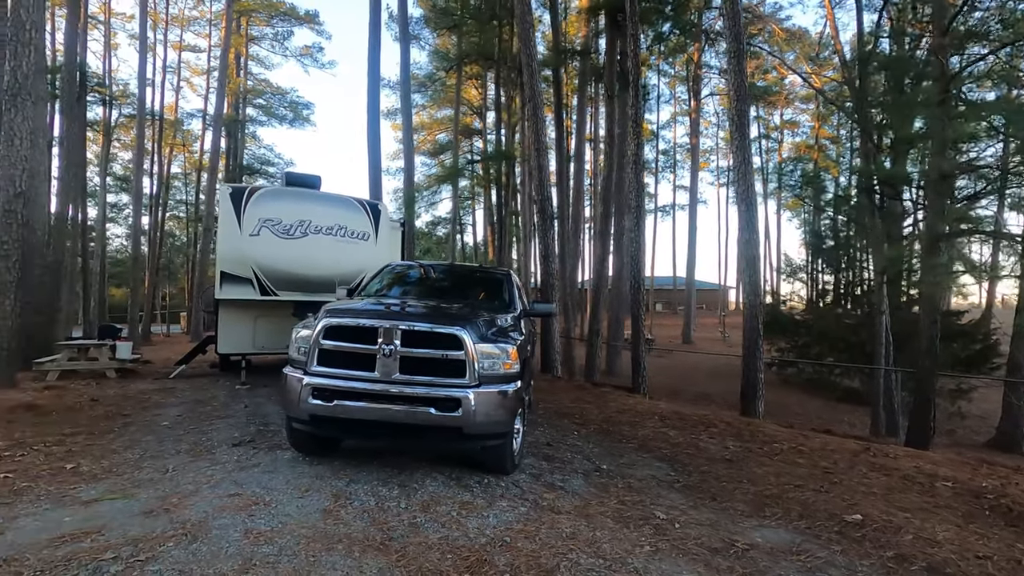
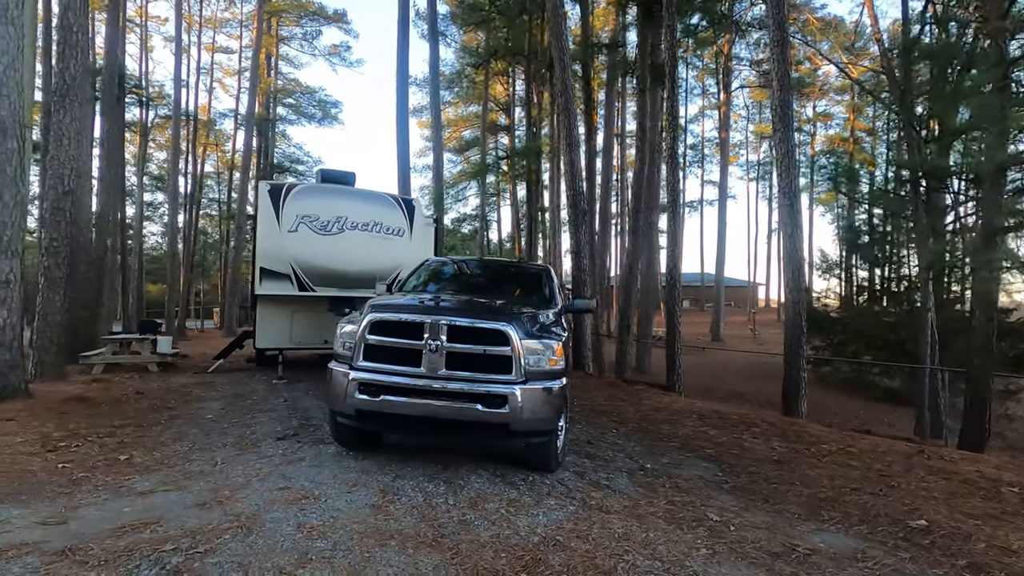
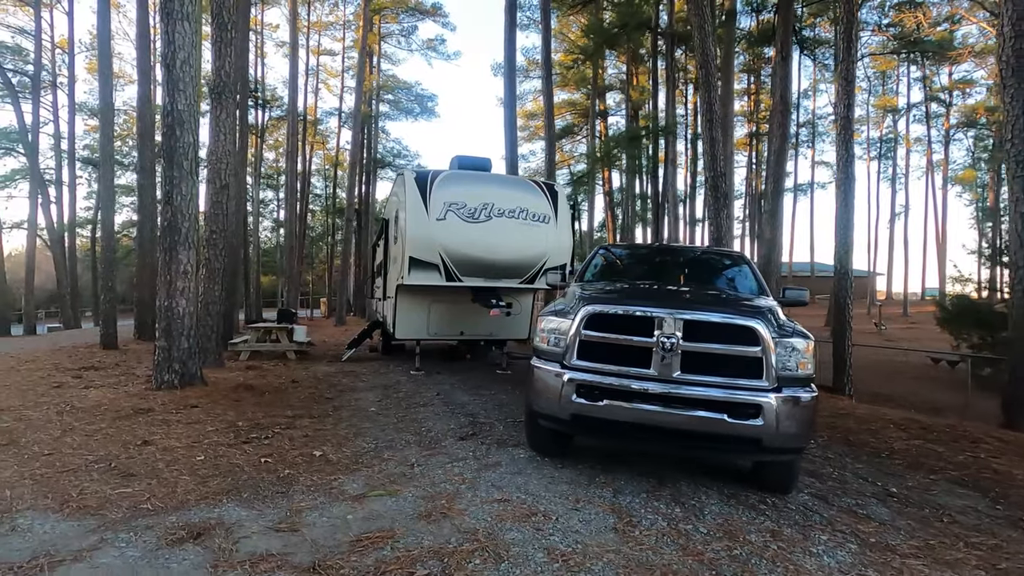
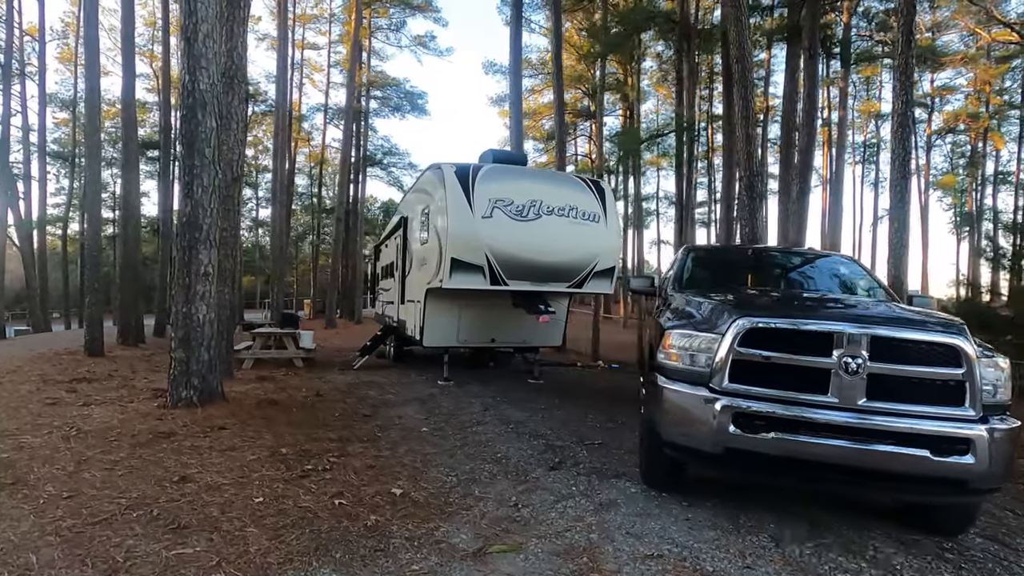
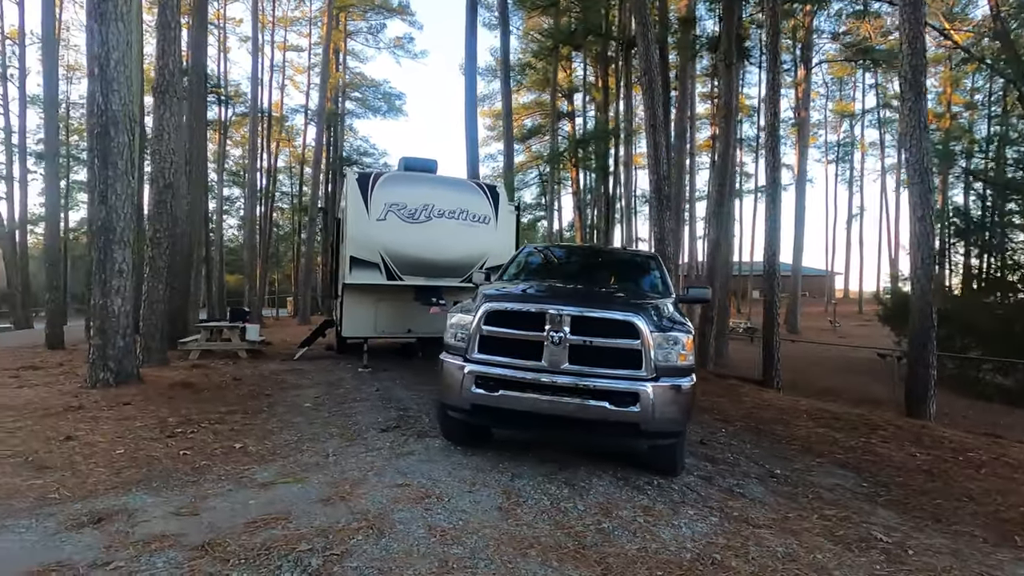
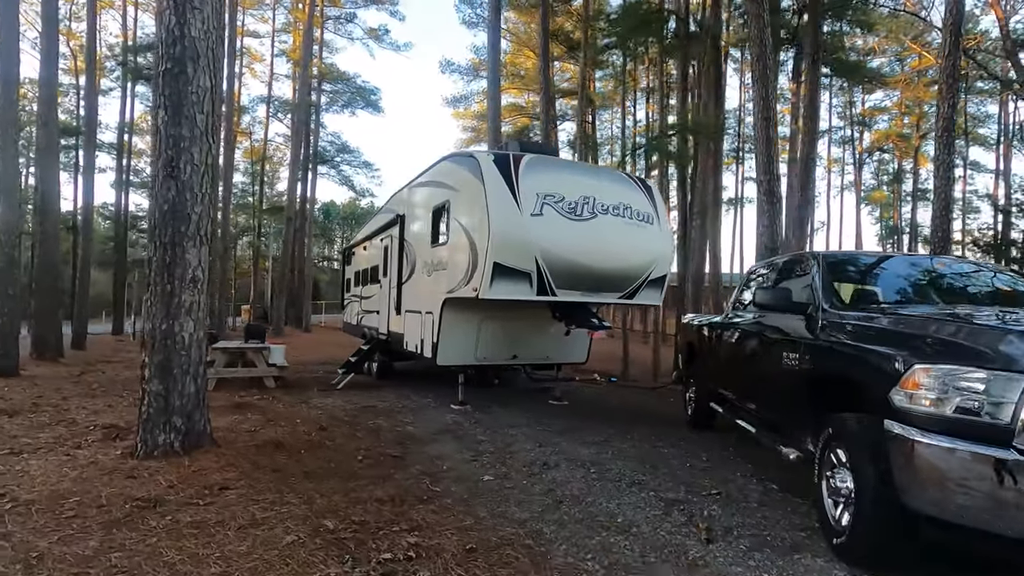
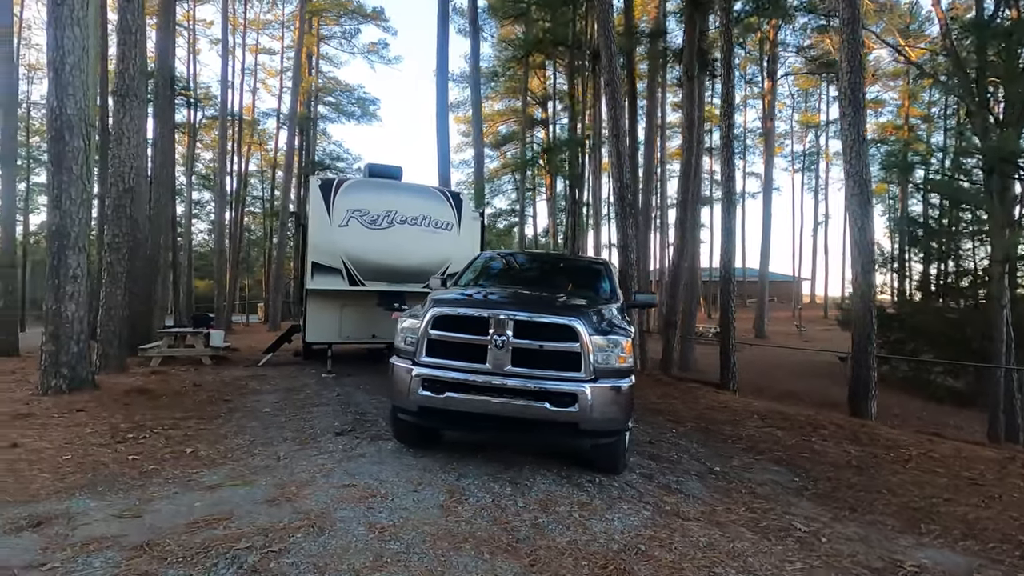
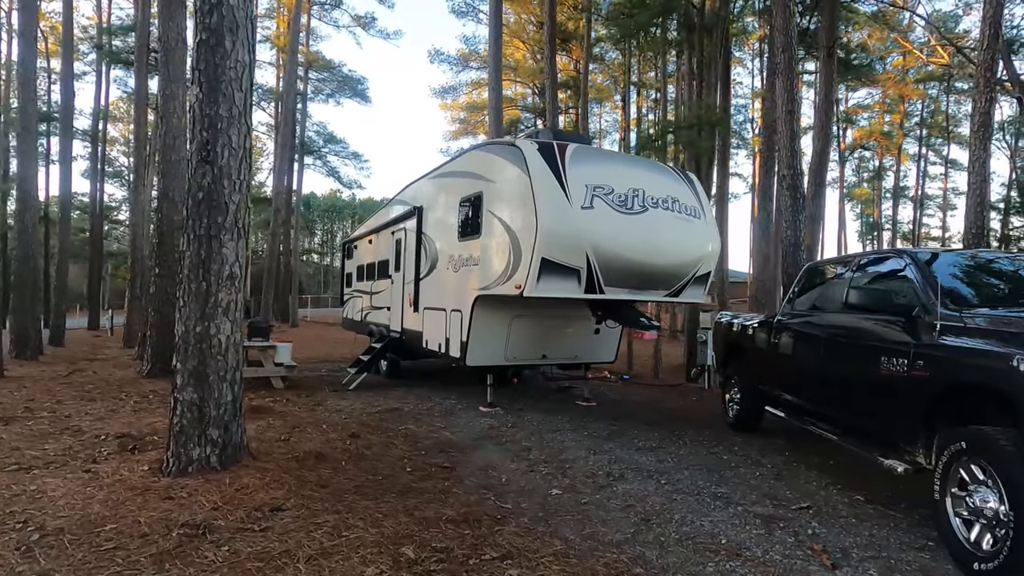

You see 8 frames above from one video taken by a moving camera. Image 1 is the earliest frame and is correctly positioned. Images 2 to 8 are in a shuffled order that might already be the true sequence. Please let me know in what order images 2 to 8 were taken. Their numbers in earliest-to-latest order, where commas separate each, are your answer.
2, 7, 5, 3, 4, 6, 8
